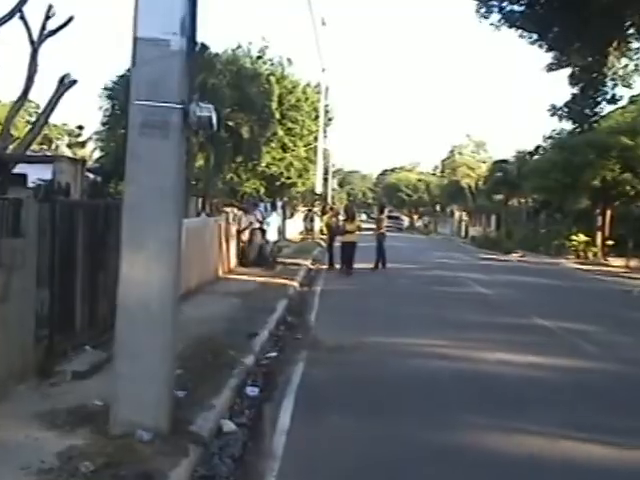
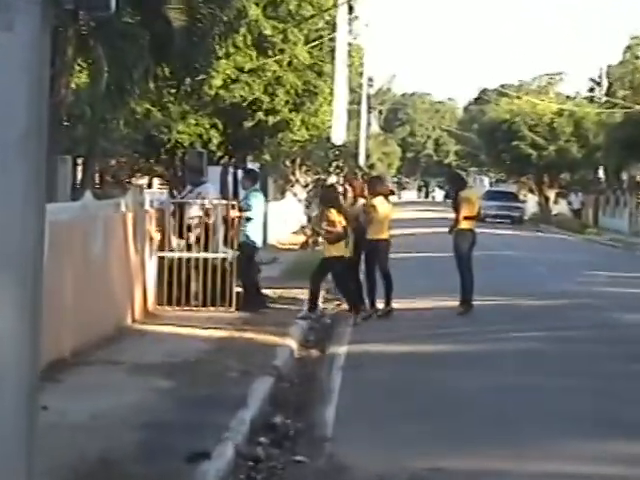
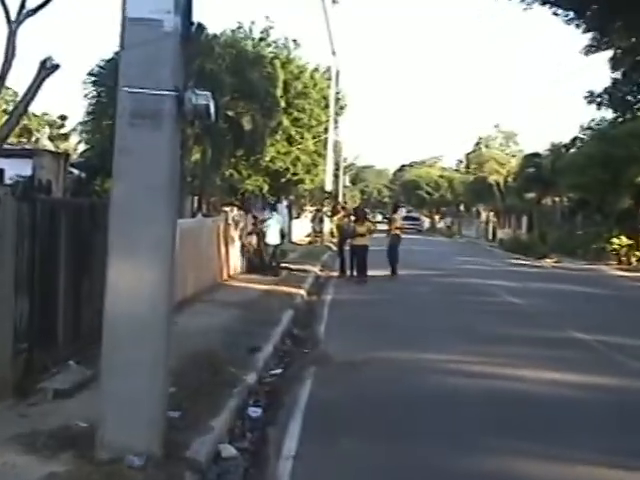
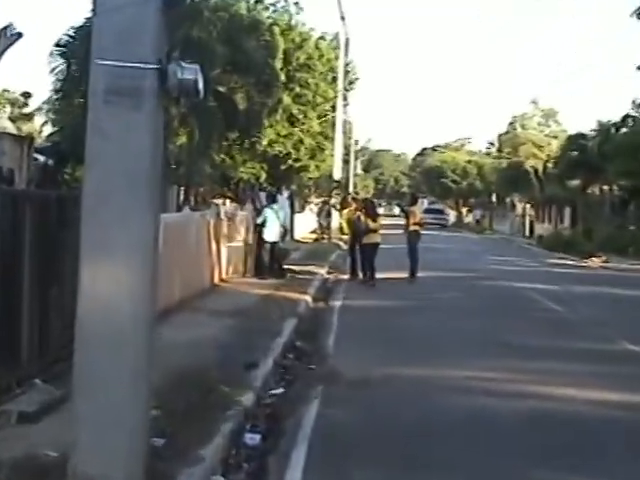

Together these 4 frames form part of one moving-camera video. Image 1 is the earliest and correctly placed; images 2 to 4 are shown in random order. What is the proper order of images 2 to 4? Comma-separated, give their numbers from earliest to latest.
3, 4, 2
